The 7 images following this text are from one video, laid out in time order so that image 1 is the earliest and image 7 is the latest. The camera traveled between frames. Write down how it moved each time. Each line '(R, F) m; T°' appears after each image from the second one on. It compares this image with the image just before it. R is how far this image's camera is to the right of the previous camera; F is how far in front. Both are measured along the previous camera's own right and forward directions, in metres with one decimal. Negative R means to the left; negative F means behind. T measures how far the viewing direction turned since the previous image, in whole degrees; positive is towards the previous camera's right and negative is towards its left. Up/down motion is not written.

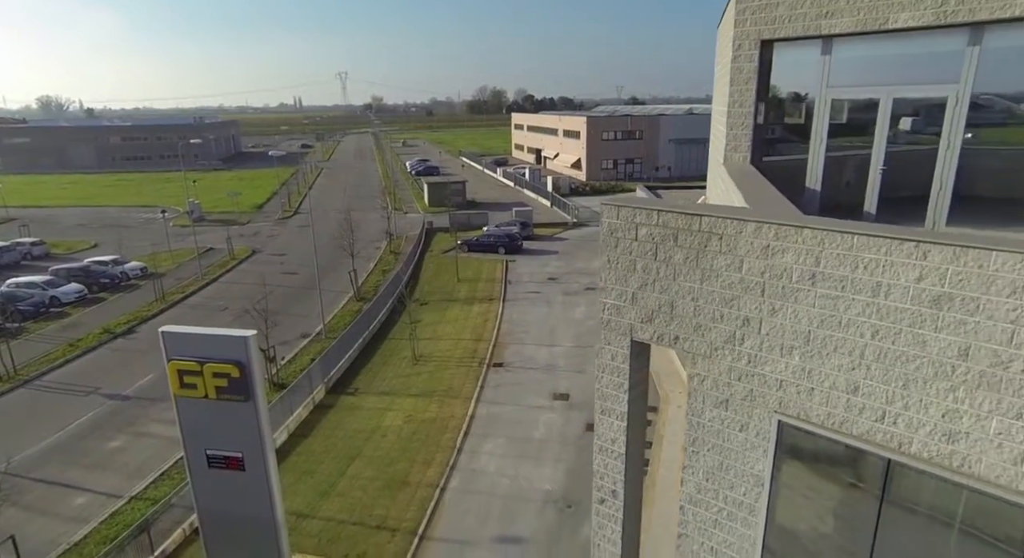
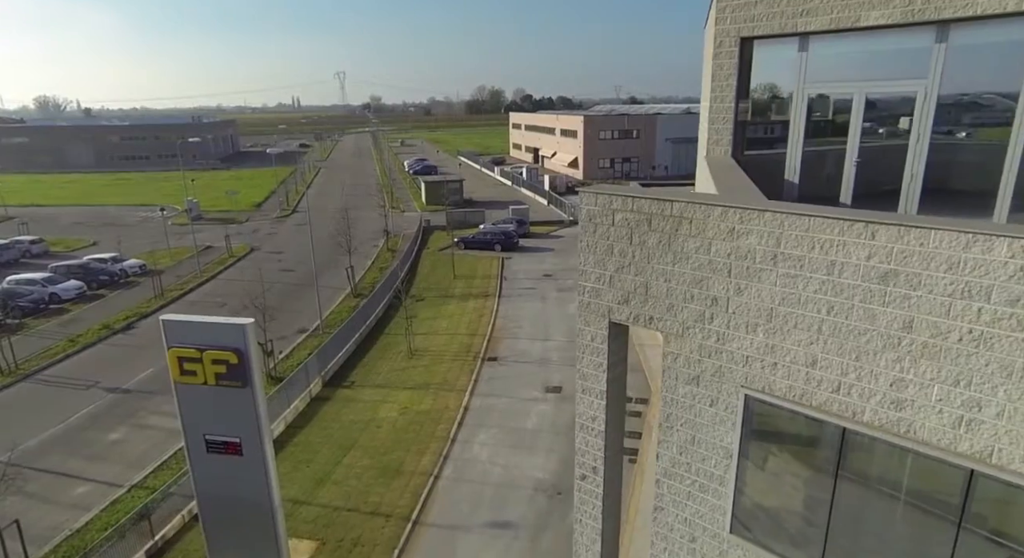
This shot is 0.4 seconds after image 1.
(+0.2, -0.4) m; 0°
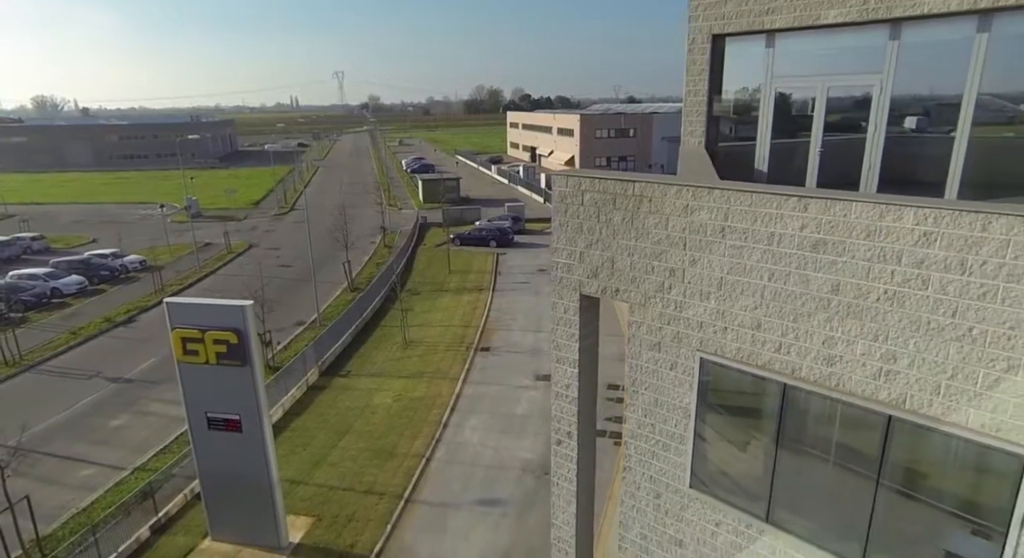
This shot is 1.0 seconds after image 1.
(+0.2, -0.6) m; 0°
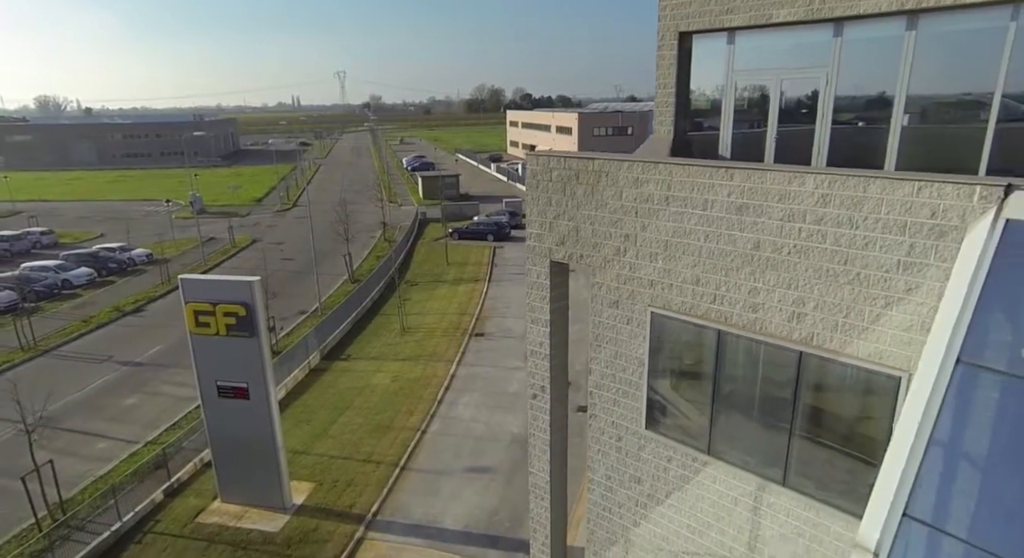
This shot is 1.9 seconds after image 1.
(+0.3, -1.1) m; 0°
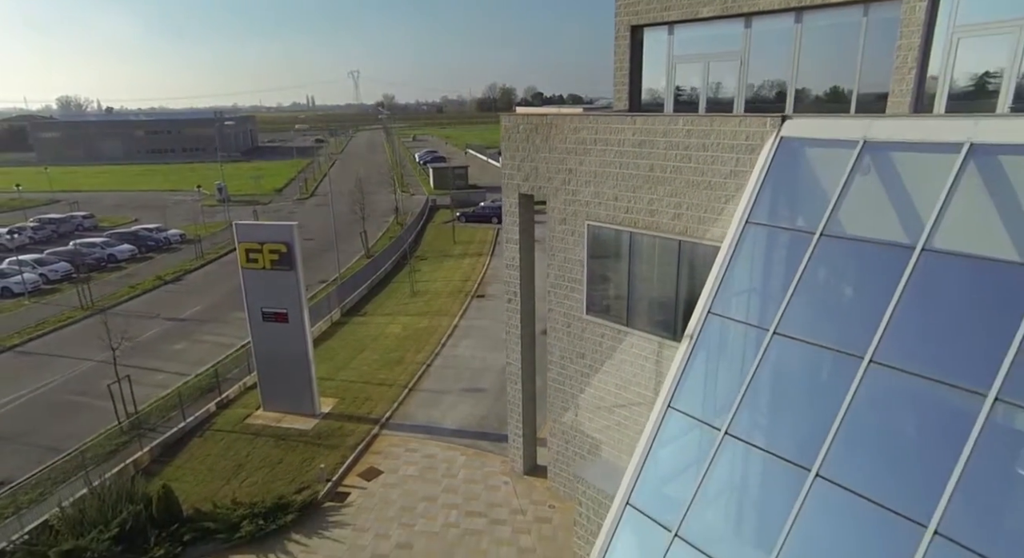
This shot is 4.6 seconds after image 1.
(+0.6, -3.1) m; -1°
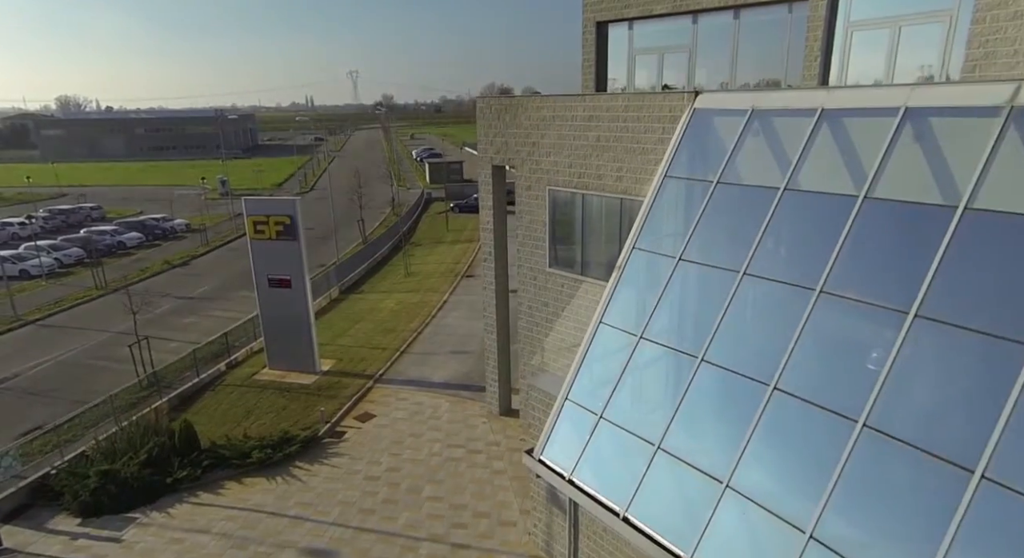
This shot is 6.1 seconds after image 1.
(+0.5, -1.9) m; 0°
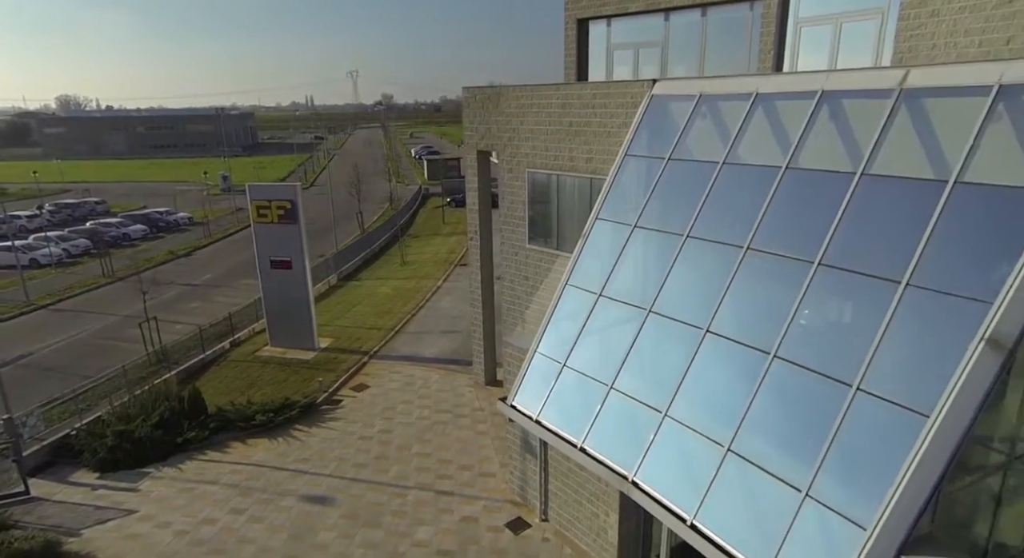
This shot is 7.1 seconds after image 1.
(+0.4, -1.2) m; 0°
